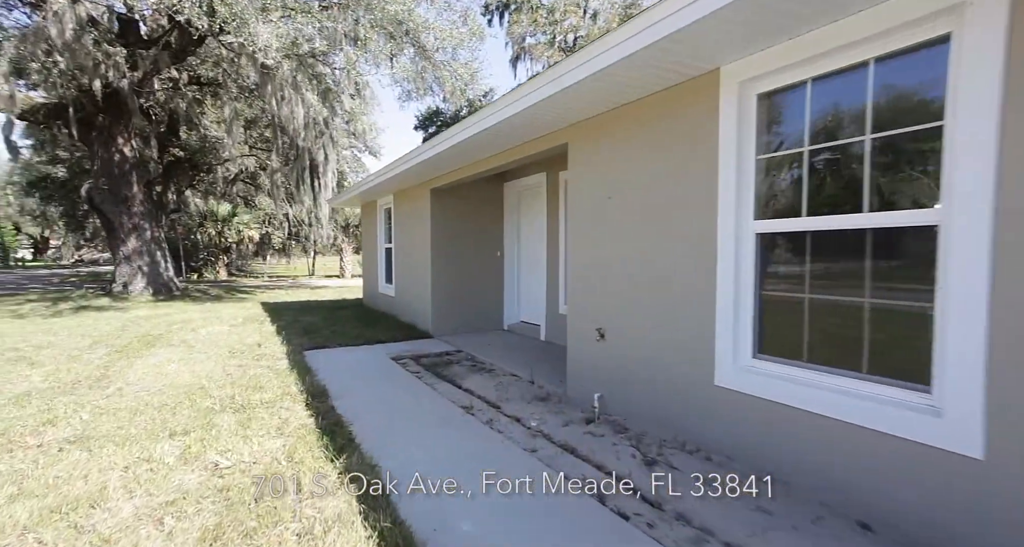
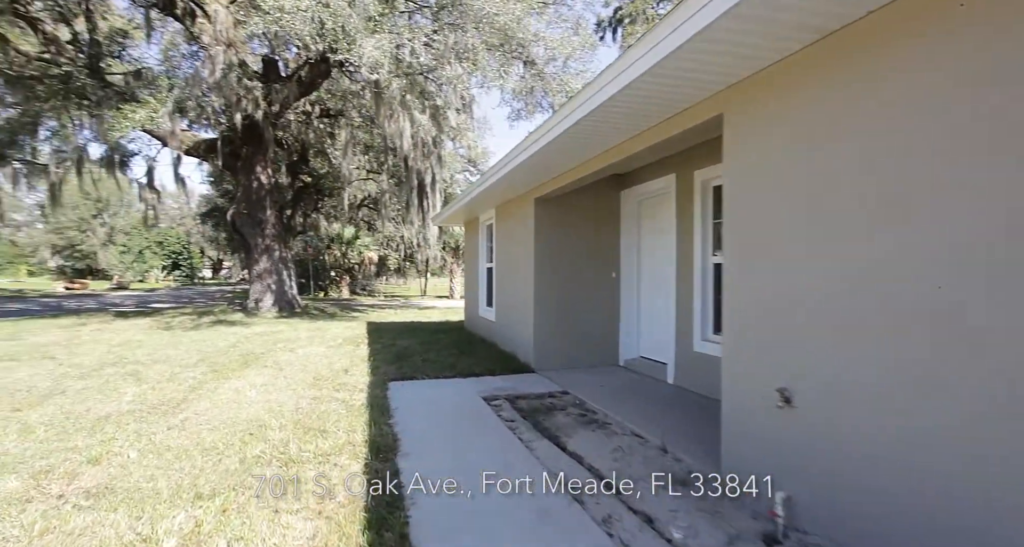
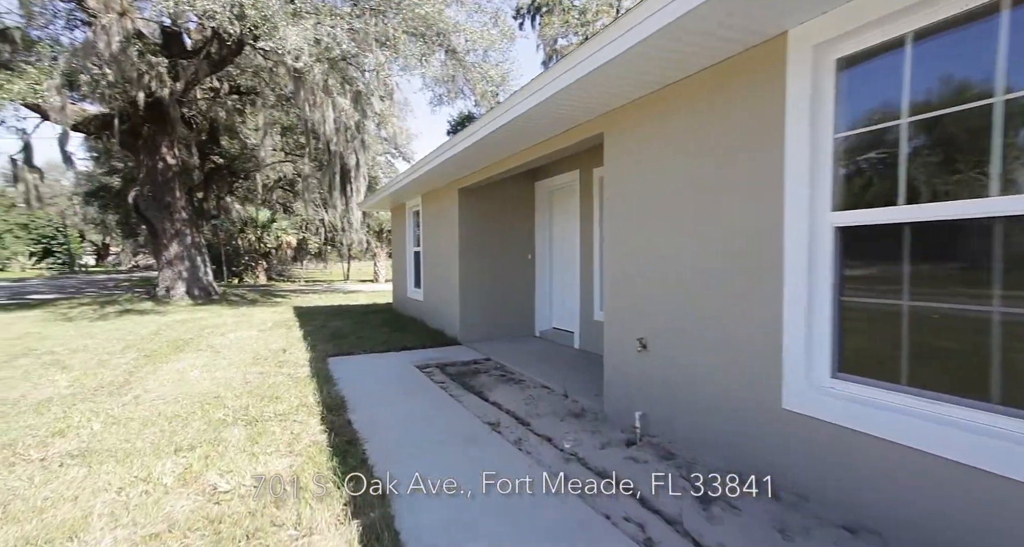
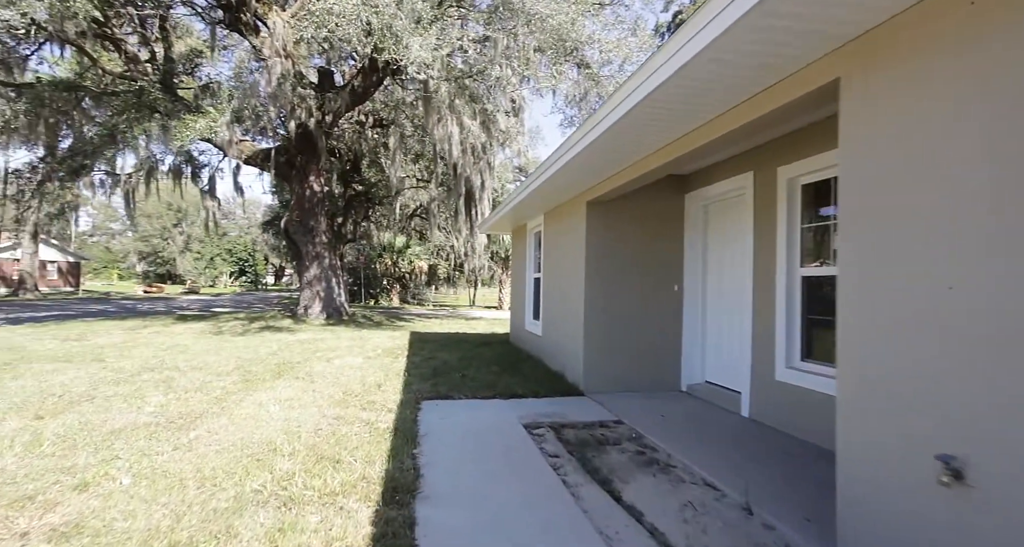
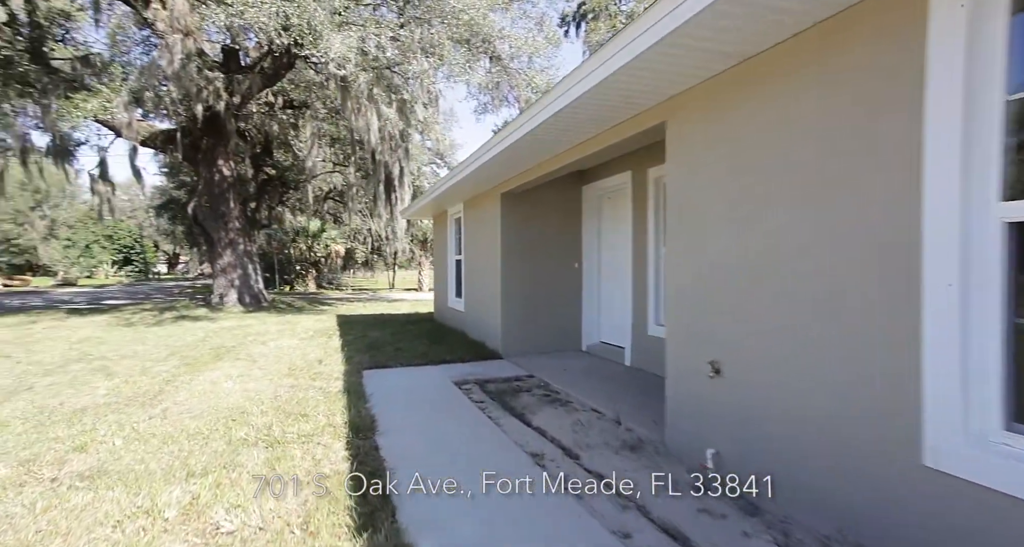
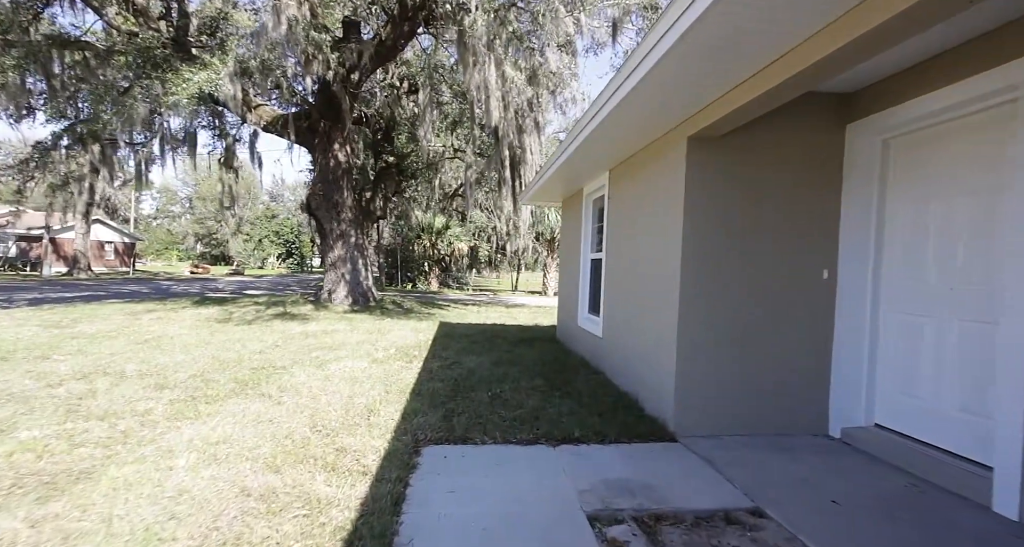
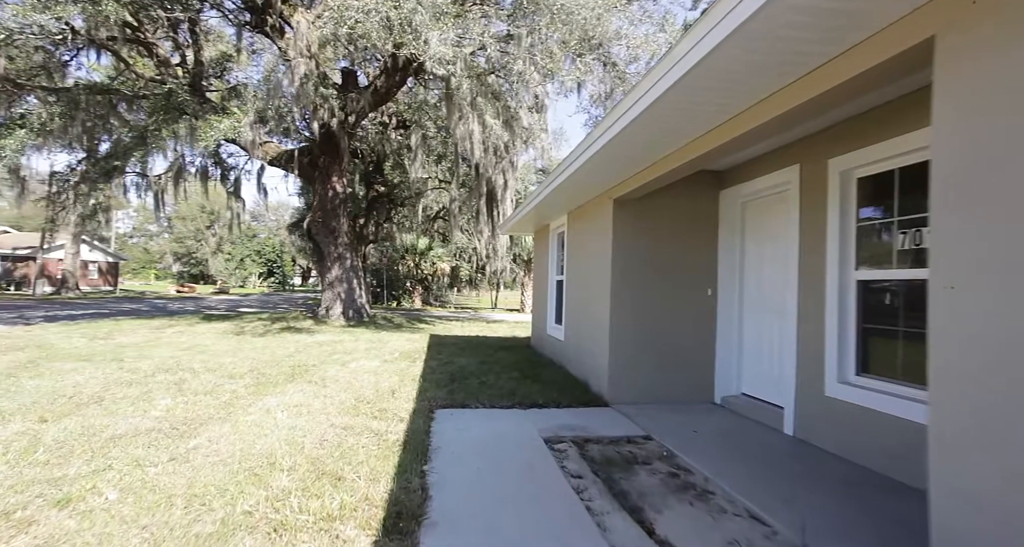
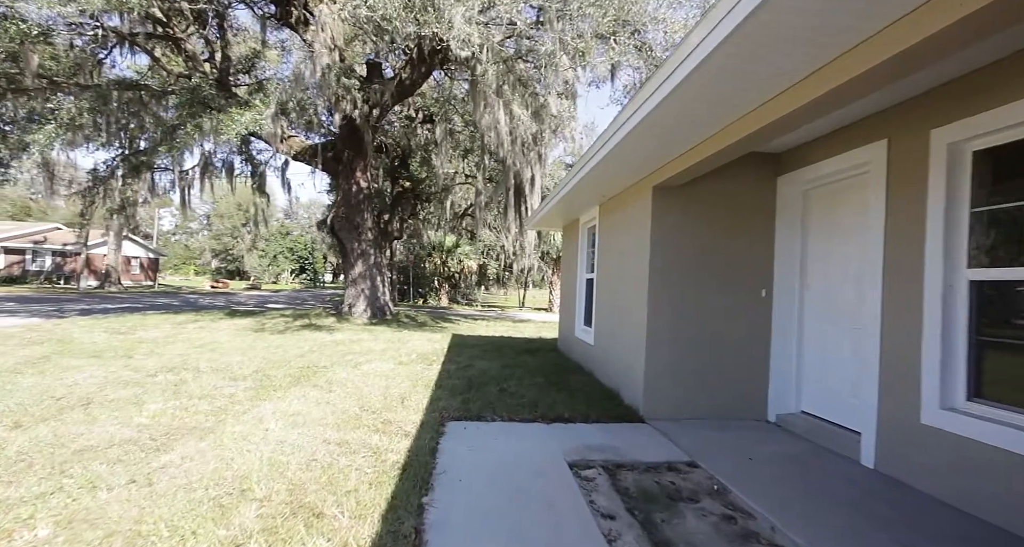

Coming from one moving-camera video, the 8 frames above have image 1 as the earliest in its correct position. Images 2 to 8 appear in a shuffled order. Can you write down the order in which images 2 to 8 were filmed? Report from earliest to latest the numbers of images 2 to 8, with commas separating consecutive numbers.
3, 5, 2, 4, 7, 8, 6
